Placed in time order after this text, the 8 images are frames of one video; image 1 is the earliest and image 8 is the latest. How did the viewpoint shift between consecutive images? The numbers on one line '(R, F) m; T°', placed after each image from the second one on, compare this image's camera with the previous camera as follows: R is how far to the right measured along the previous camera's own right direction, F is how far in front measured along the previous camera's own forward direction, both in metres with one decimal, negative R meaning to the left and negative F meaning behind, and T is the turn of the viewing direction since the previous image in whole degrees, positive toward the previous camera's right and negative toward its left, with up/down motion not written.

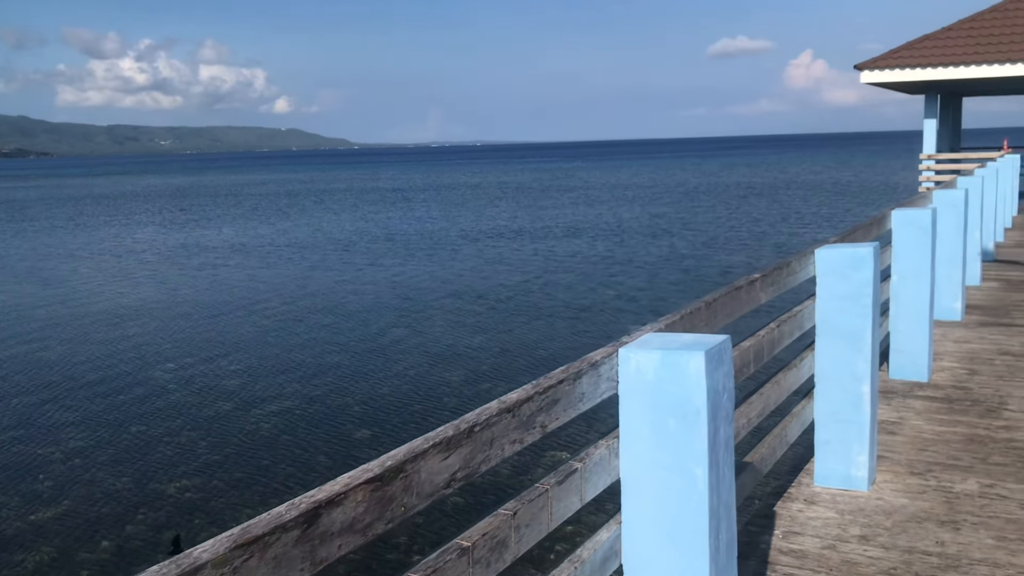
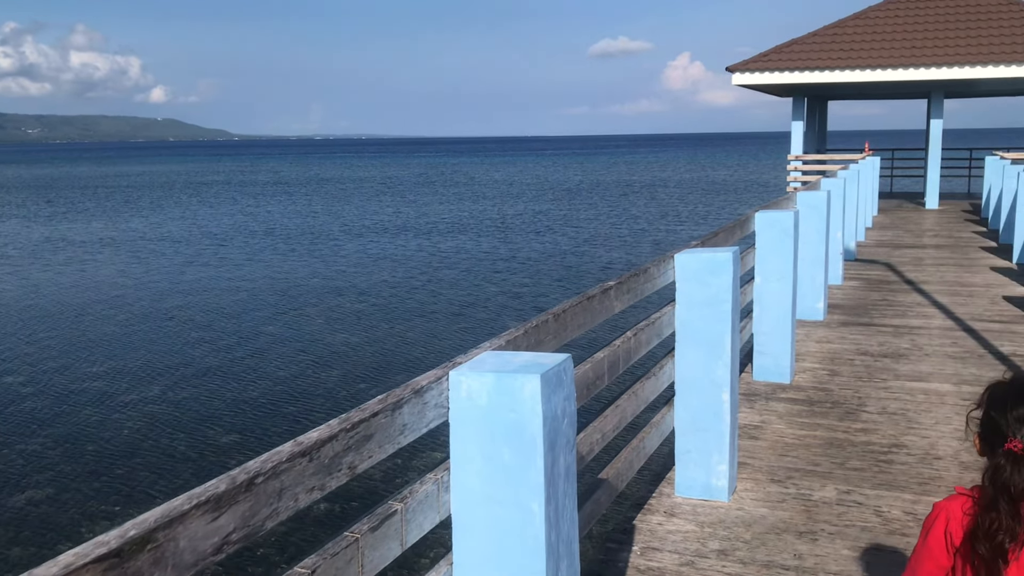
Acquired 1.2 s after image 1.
(+0.2, +0.2) m; +7°
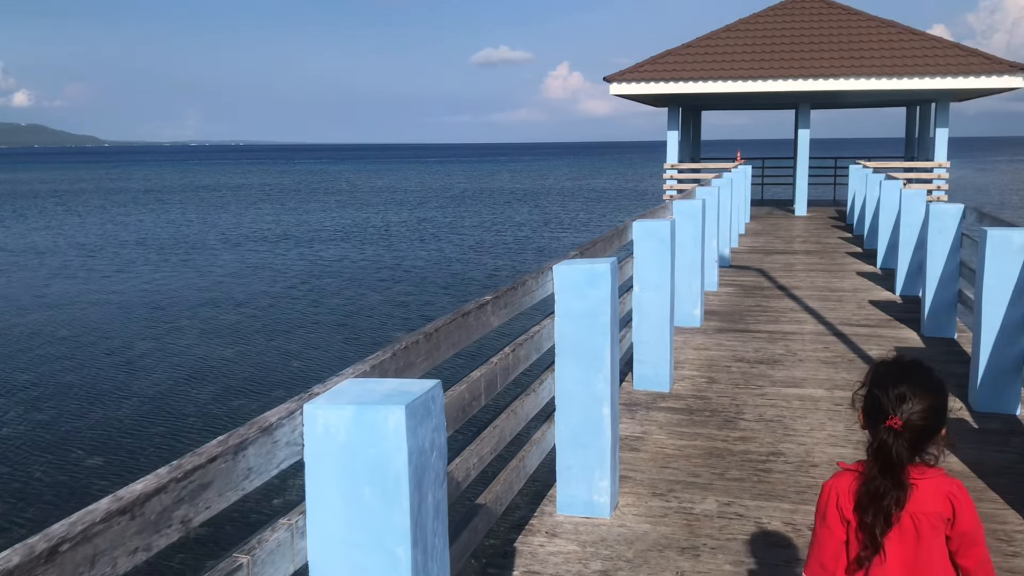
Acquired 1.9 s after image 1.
(0.0, +0.2) m; +7°
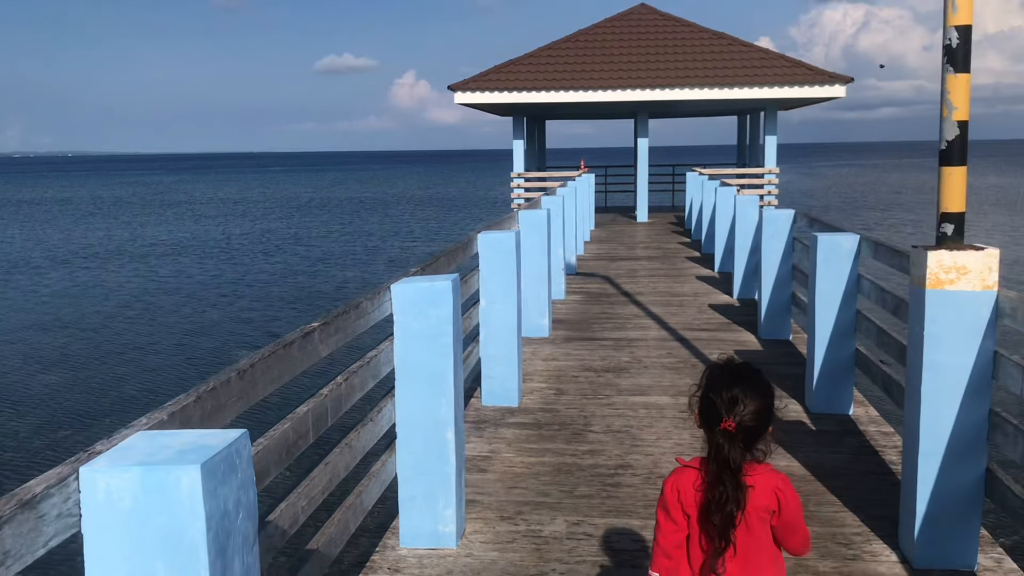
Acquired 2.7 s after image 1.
(+0.1, +0.2) m; +9°
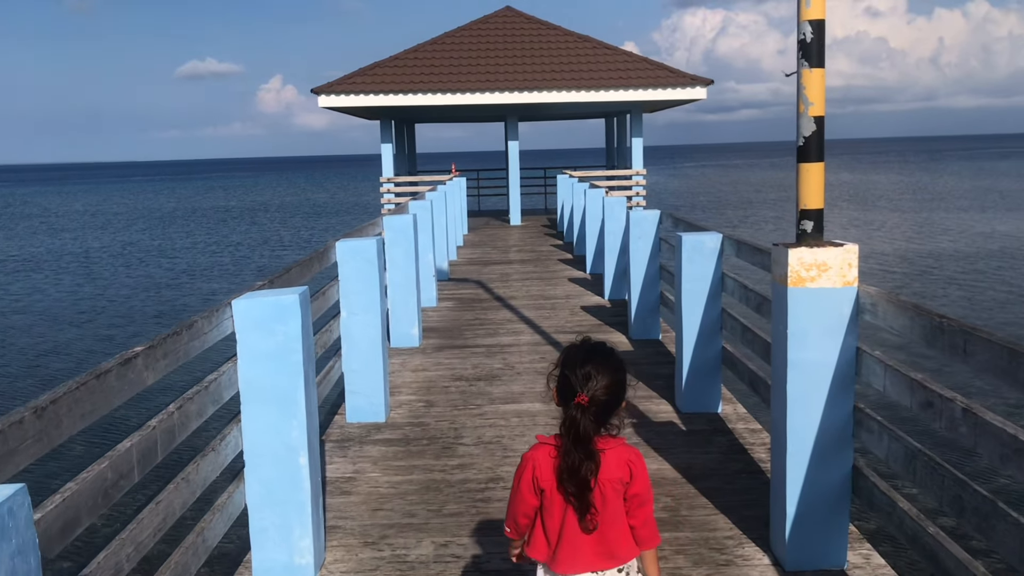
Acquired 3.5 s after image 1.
(+0.1, +0.2) m; +7°
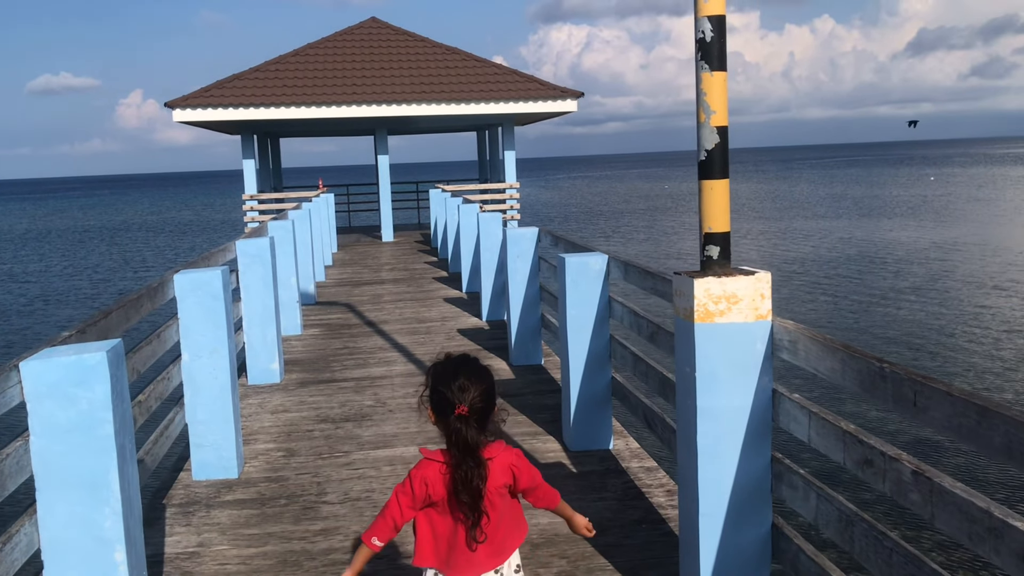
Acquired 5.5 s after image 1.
(0.0, +0.6) m; +7°
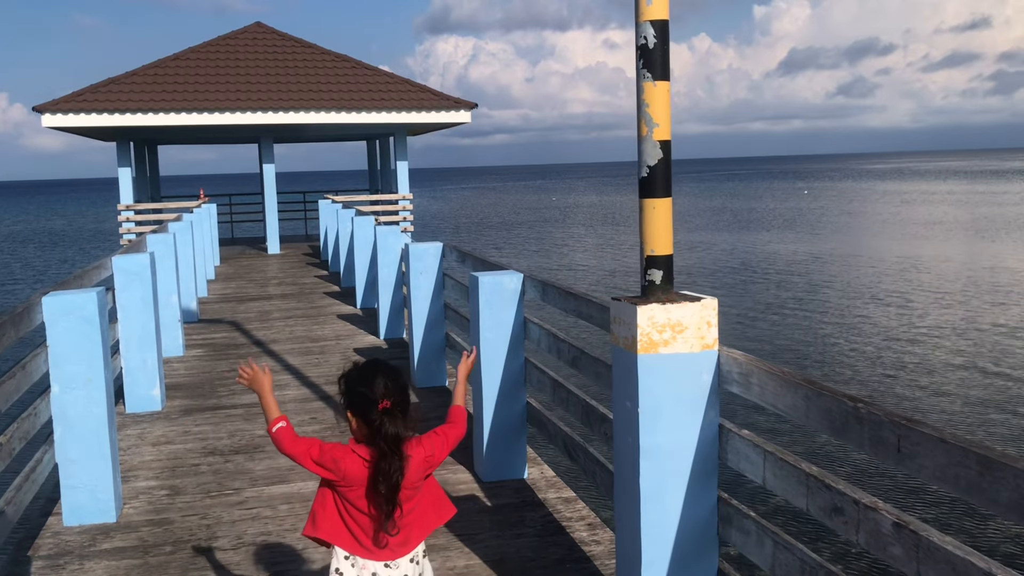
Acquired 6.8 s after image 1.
(-0.1, +0.3) m; +7°
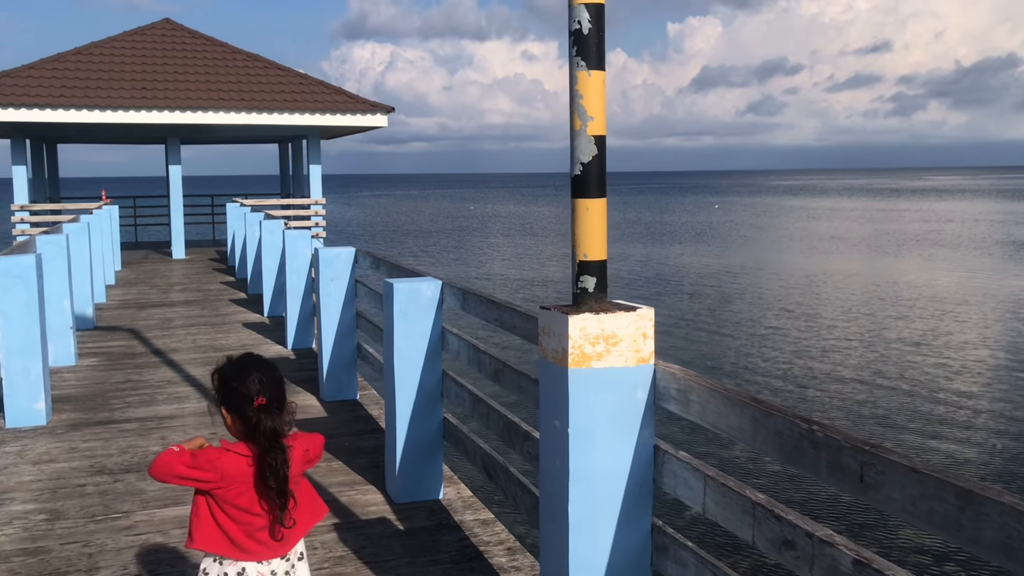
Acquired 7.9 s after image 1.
(0.0, +0.3) m; +5°
